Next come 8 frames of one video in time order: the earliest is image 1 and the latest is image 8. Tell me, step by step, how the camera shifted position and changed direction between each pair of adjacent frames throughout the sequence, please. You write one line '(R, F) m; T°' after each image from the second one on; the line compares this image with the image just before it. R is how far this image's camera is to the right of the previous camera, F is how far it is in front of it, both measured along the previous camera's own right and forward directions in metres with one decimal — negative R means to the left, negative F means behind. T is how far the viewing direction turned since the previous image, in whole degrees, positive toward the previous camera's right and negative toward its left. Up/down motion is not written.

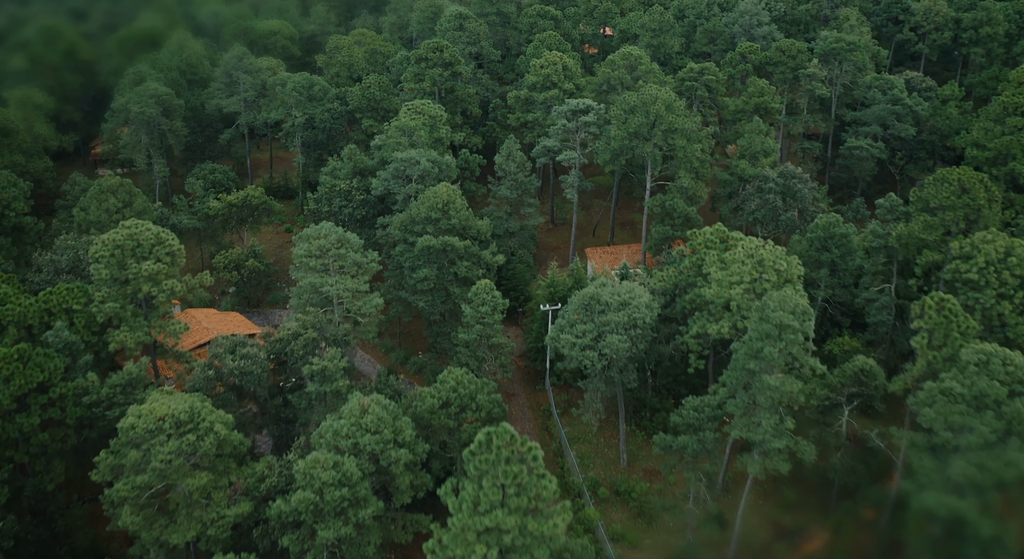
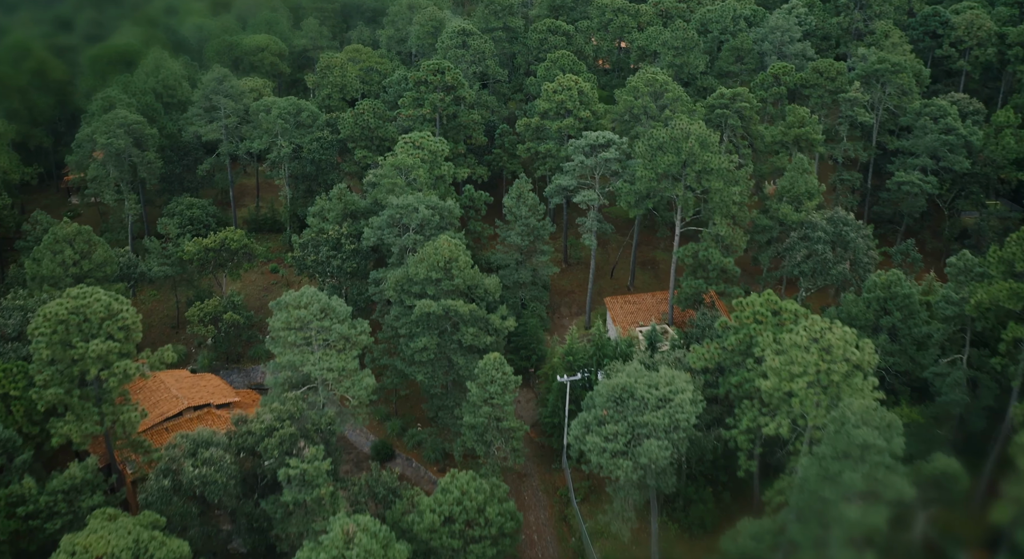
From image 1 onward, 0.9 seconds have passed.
(-0.6, +7.3) m; 0°
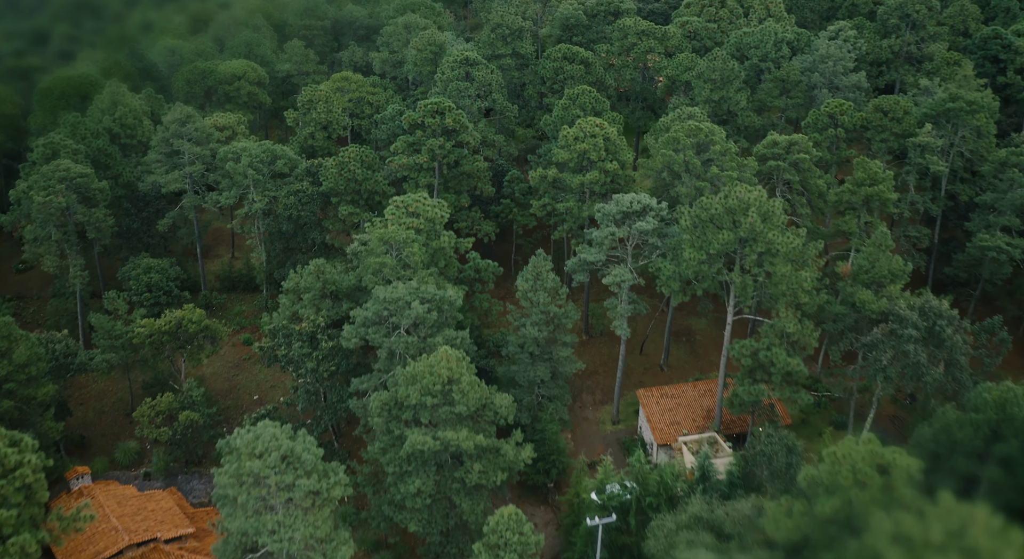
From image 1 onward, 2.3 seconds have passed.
(-0.6, +10.1) m; 0°
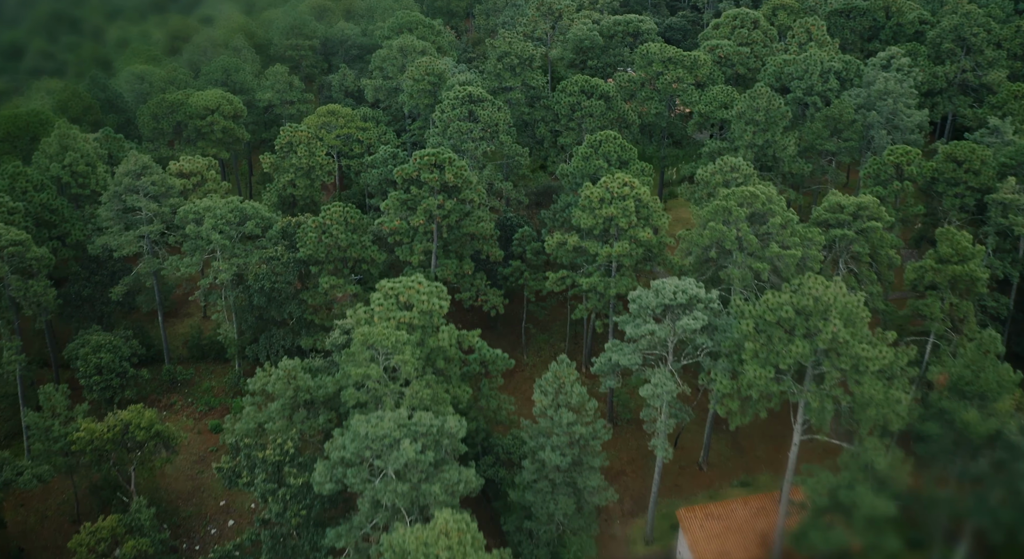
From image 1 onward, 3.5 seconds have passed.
(-0.6, +8.8) m; 0°
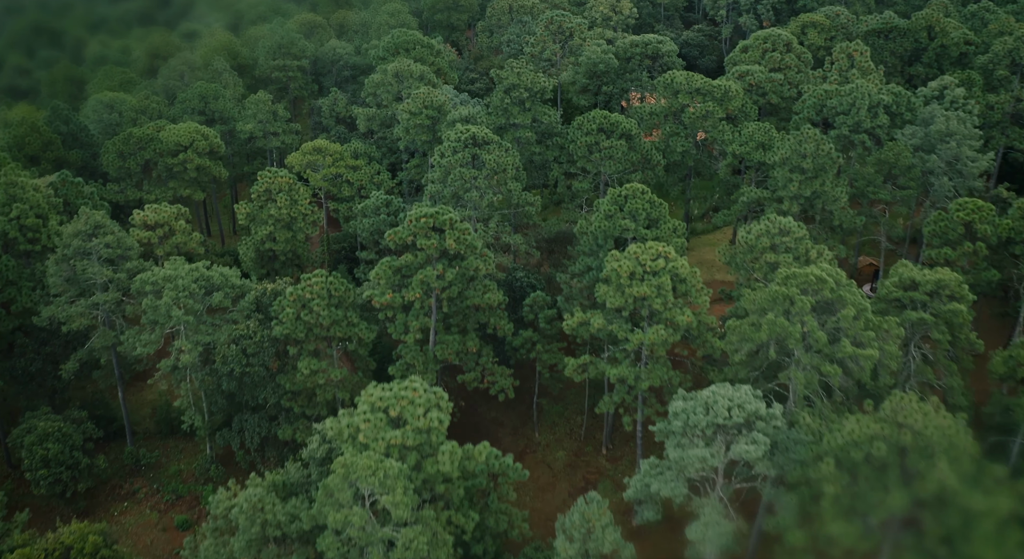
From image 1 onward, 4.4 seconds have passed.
(-0.5, +7.1) m; 0°
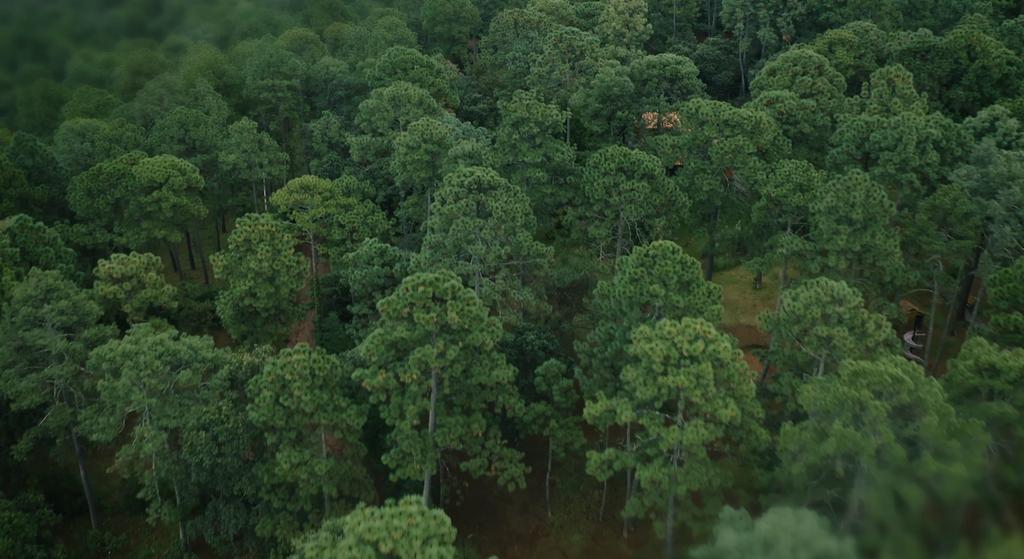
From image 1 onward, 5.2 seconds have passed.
(-0.4, +5.6) m; 0°
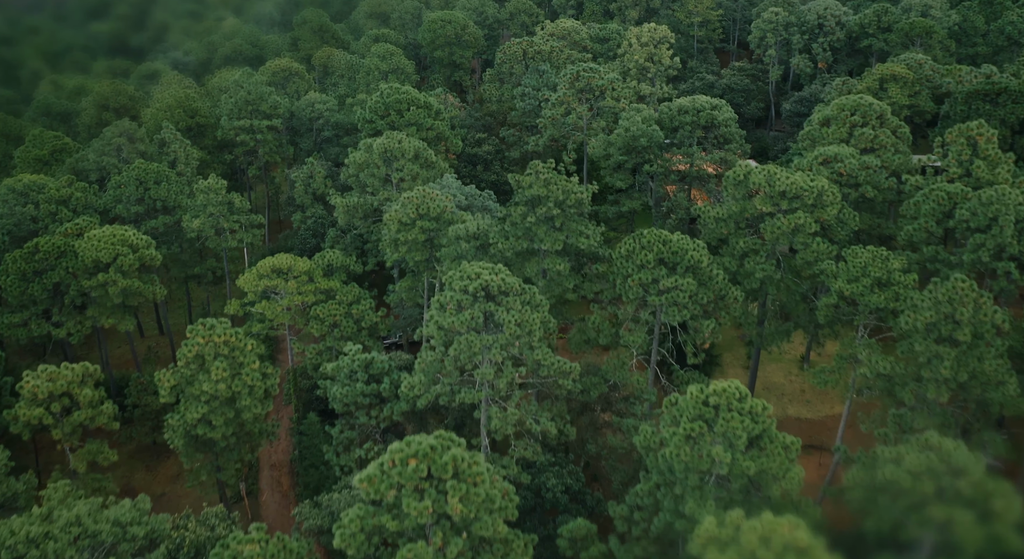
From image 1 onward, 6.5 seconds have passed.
(-0.6, +8.8) m; 0°
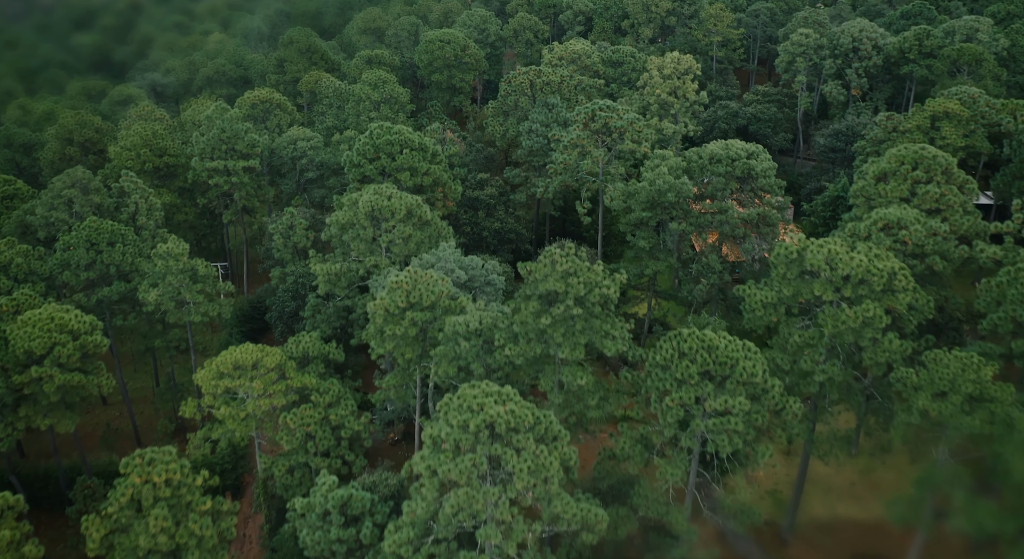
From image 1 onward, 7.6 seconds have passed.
(-0.3, +7.3) m; 0°
